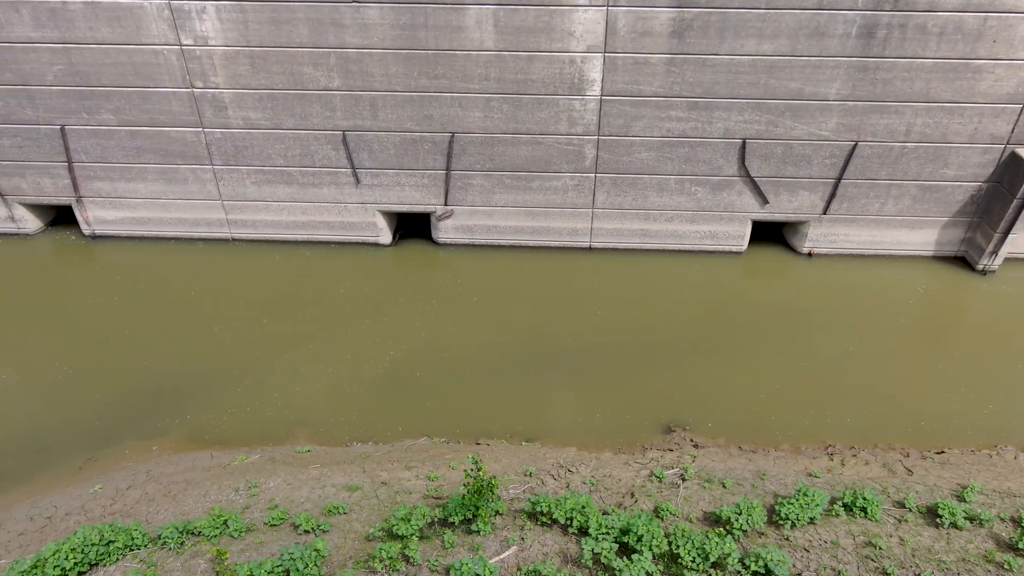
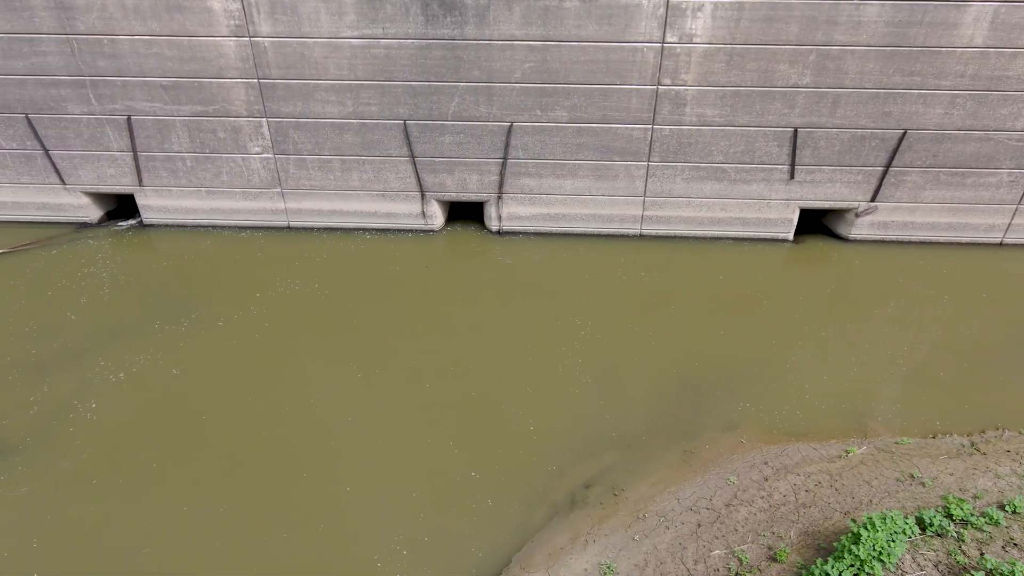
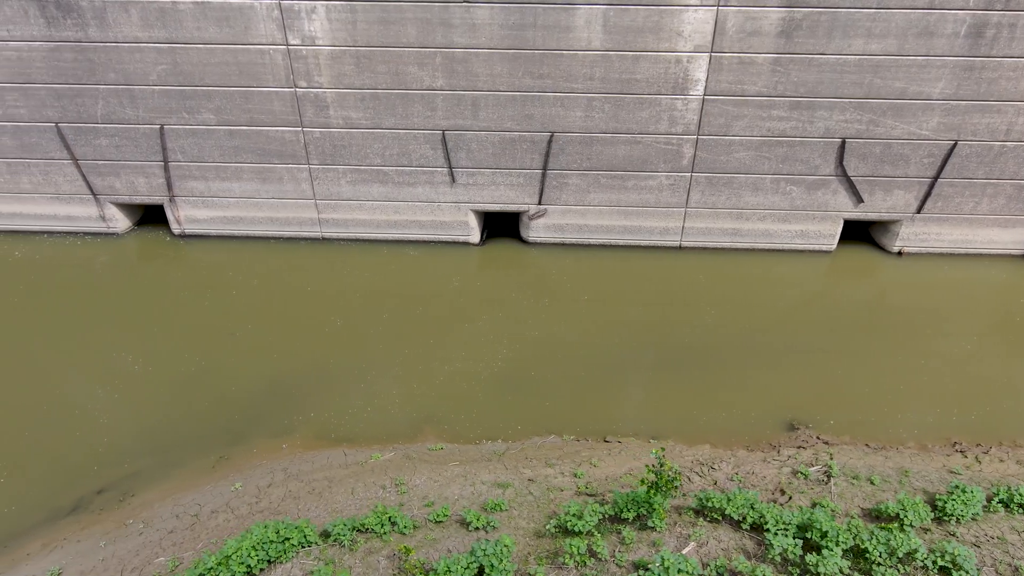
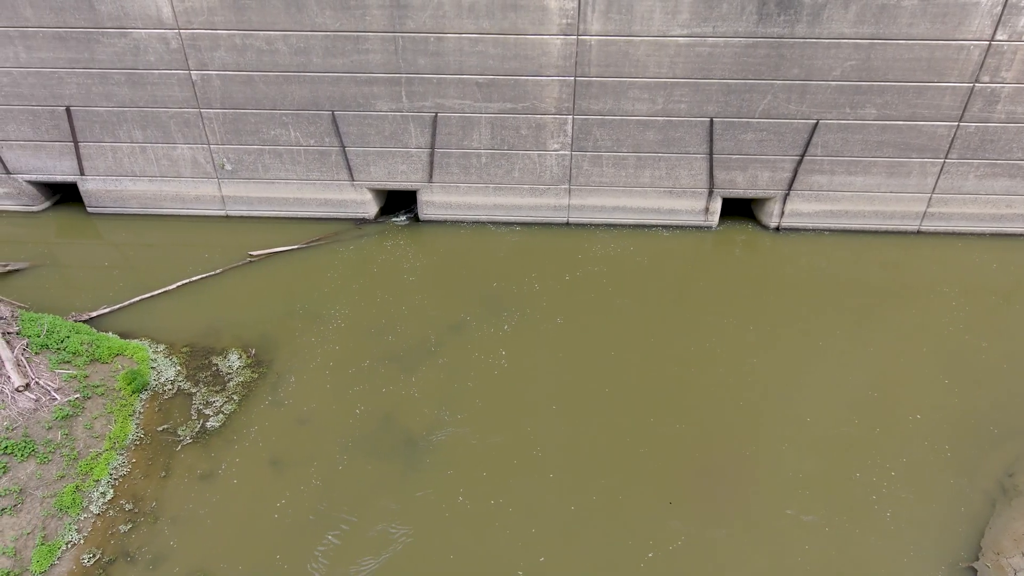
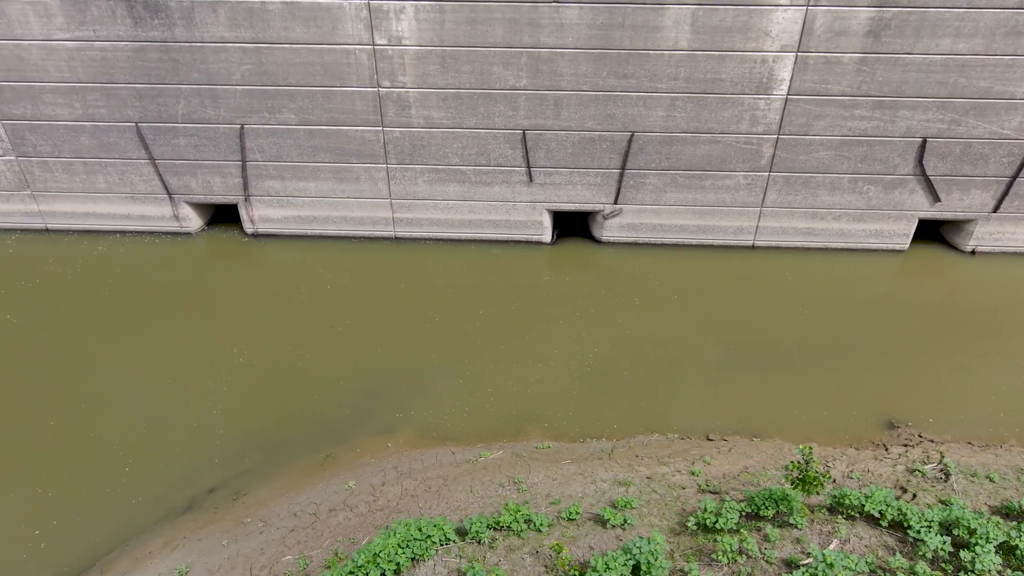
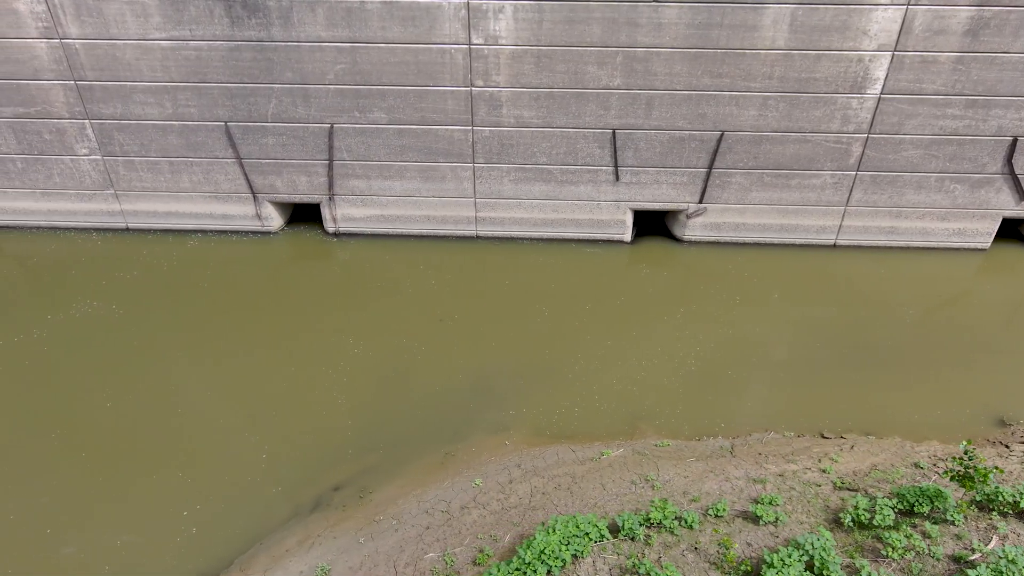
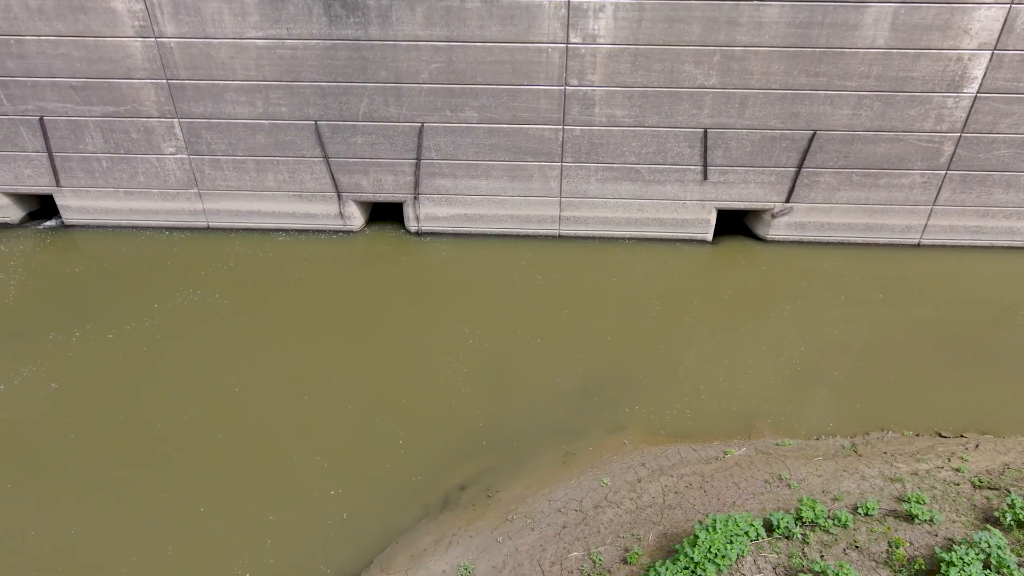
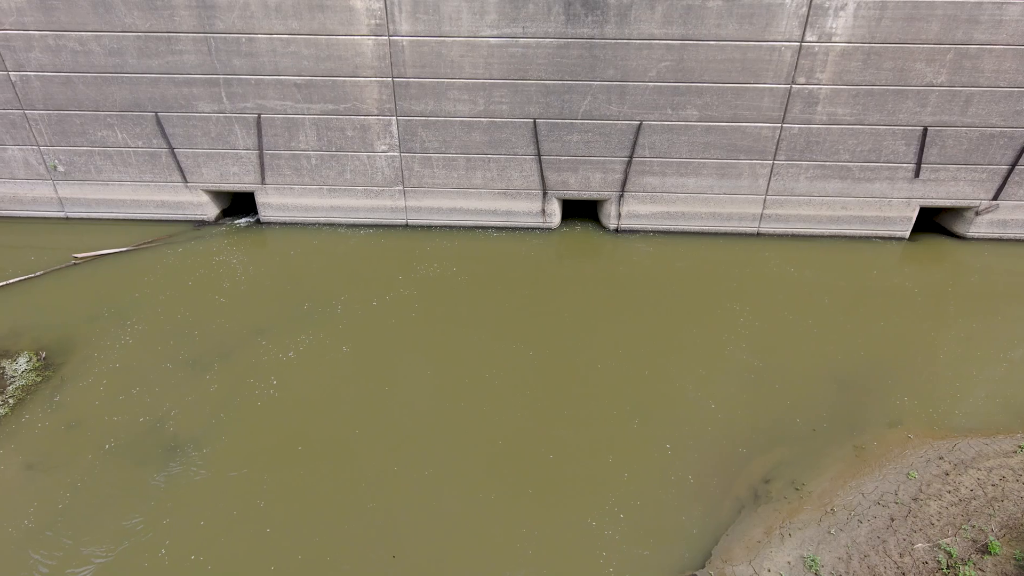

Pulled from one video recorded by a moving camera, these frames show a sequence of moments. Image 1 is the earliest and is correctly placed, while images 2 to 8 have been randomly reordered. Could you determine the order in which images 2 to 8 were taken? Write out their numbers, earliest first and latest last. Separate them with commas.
3, 5, 6, 7, 2, 8, 4
